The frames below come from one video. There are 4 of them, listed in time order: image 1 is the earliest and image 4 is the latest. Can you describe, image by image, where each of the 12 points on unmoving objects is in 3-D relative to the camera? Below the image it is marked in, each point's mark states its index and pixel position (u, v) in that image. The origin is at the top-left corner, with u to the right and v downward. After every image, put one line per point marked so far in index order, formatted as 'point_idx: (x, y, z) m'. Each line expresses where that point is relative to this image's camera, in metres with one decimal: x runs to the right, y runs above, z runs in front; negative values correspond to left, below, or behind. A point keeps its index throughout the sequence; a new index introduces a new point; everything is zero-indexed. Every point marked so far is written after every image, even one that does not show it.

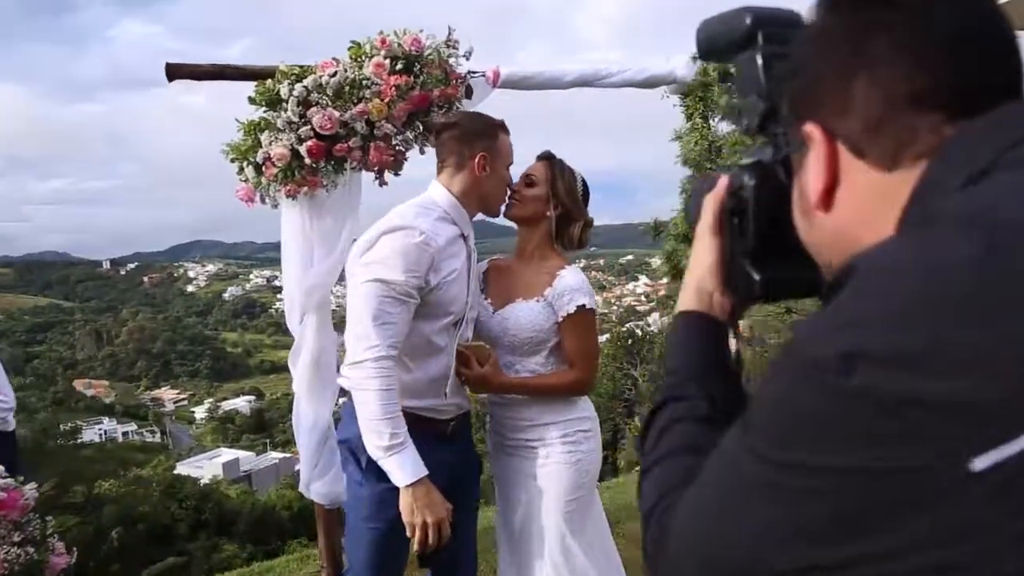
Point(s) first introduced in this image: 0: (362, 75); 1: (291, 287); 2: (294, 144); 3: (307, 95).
0: (-0.7, +1.0, +3.3) m
1: (-1.1, 0.0, +3.6) m
2: (-1.0, +0.7, +3.3) m
3: (-0.9, +0.9, +3.3) m
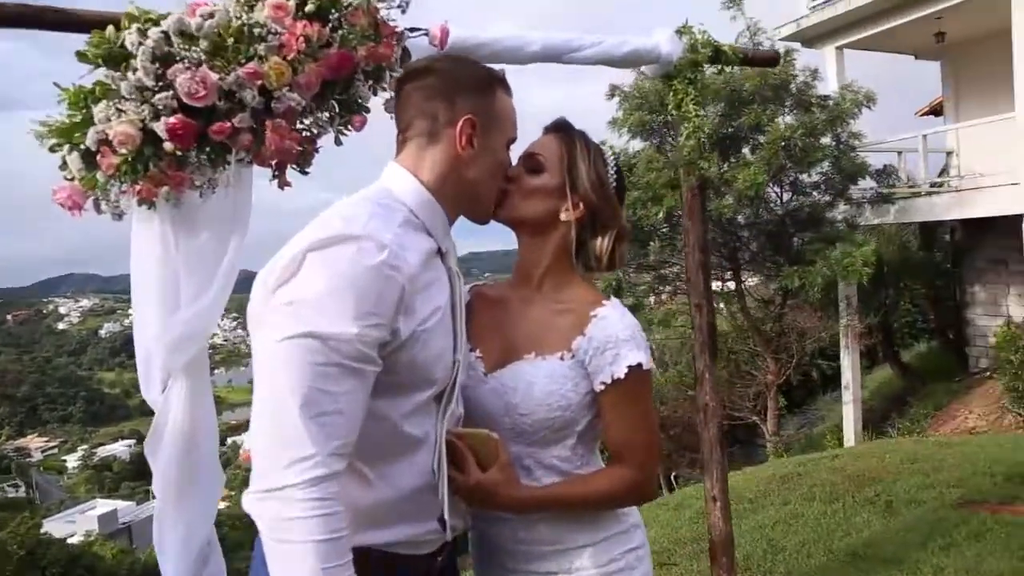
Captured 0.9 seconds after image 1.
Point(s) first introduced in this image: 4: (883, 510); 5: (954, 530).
0: (-0.8, +0.8, +2.3) m
1: (-1.2, -0.2, +2.4) m
2: (-1.1, +0.5, +2.2) m
3: (-1.0, +0.7, +2.2) m
4: (+2.7, -1.6, +5.2) m
5: (+2.9, -1.6, +4.7) m
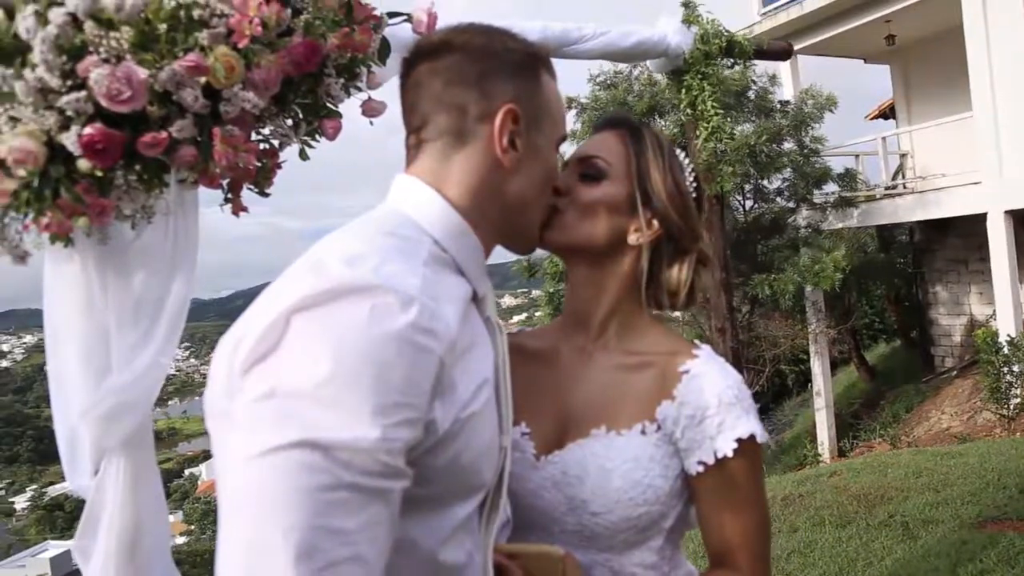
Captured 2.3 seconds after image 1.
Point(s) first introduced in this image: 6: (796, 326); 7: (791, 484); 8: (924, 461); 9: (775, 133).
0: (-0.8, +0.7, +1.8) m
1: (-1.1, -0.3, +1.9) m
2: (-1.1, +0.4, +1.7) m
3: (-1.0, +0.6, +1.7) m
4: (+2.6, -1.6, +4.9) m
5: (+2.8, -1.6, +4.4) m
6: (+4.6, -0.6, +11.7) m
7: (+2.4, -1.7, +6.5) m
8: (+3.6, -1.5, +6.3) m
9: (+3.7, +2.2, +10.3) m
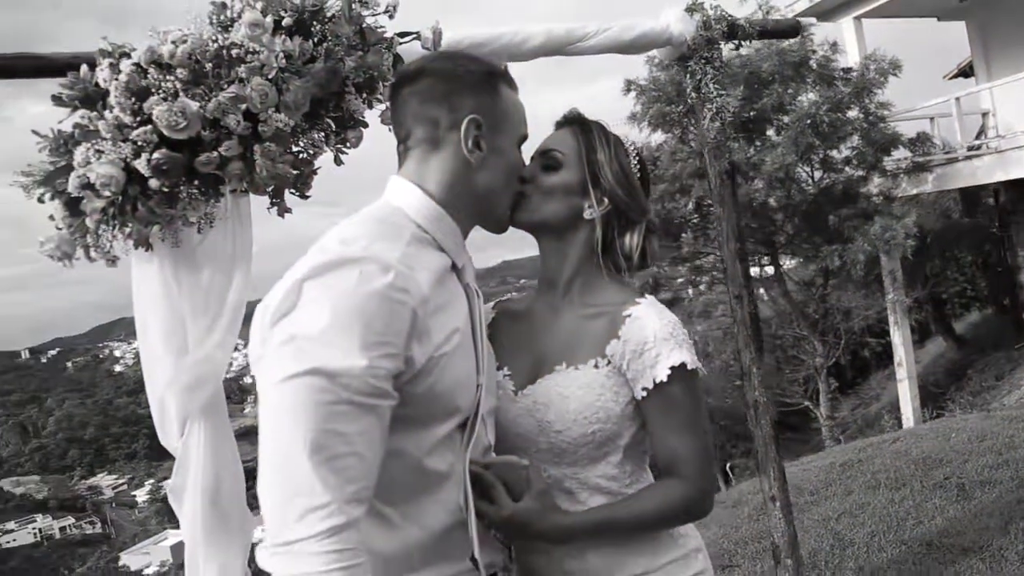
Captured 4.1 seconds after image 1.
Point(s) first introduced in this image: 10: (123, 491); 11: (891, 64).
0: (-0.8, +0.7, +2.1) m
1: (-1.1, -0.3, +2.3) m
2: (-1.1, +0.4, +2.1) m
3: (-1.1, +0.6, +2.1) m
4: (+3.0, -1.4, +4.9) m
5: (+3.2, -1.3, +4.4) m
6: (+5.6, -0.2, +11.4) m
7: (+3.0, -1.5, +6.5) m
8: (+4.1, -1.2, +6.2) m
9: (+4.5, +2.6, +10.2) m
10: (-2.2, -1.1, +4.1) m
11: (+5.4, +3.2, +10.5) m
